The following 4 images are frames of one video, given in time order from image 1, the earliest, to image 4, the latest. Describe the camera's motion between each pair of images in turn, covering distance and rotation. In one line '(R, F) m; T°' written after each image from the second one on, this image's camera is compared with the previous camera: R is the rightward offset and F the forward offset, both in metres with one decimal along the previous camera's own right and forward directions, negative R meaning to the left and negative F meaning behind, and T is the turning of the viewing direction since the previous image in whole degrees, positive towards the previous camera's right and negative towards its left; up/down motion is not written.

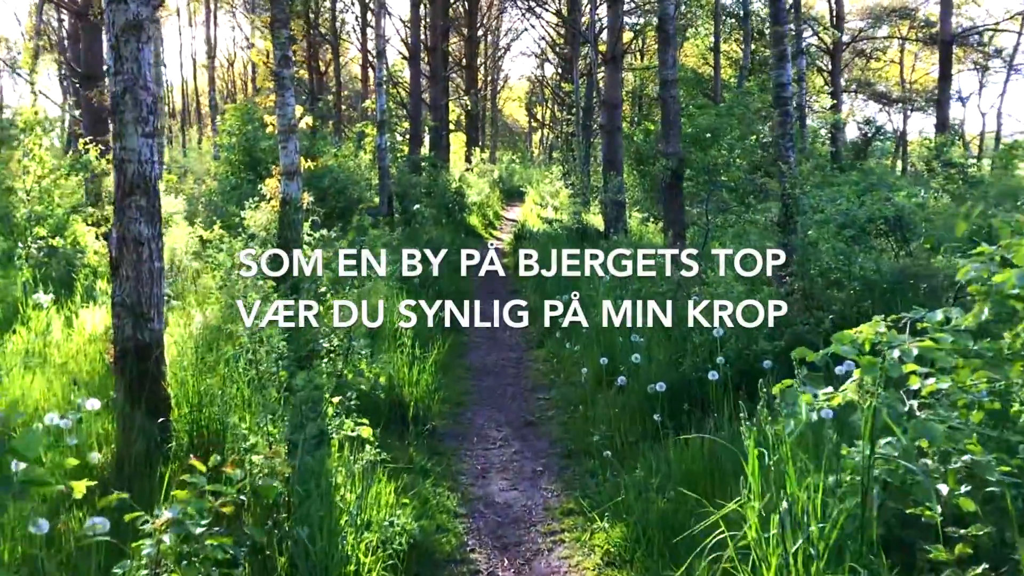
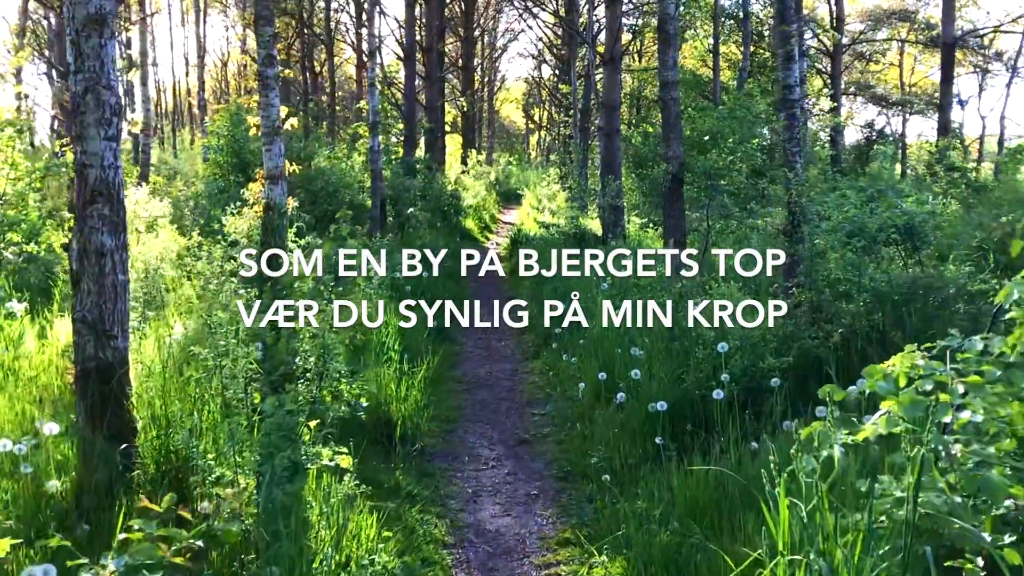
(0.0, +0.3) m; 0°
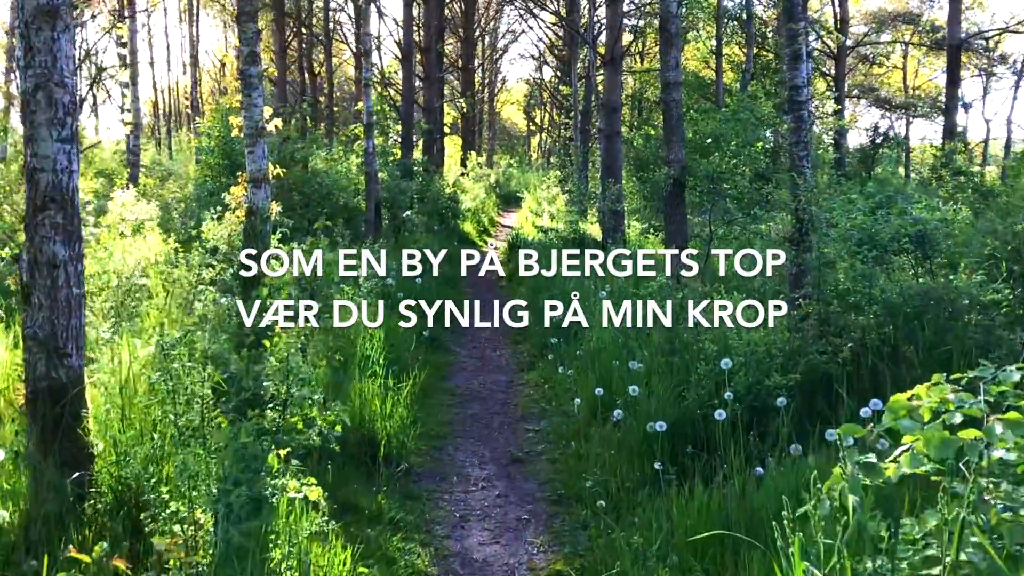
(+0.1, +0.3) m; 0°
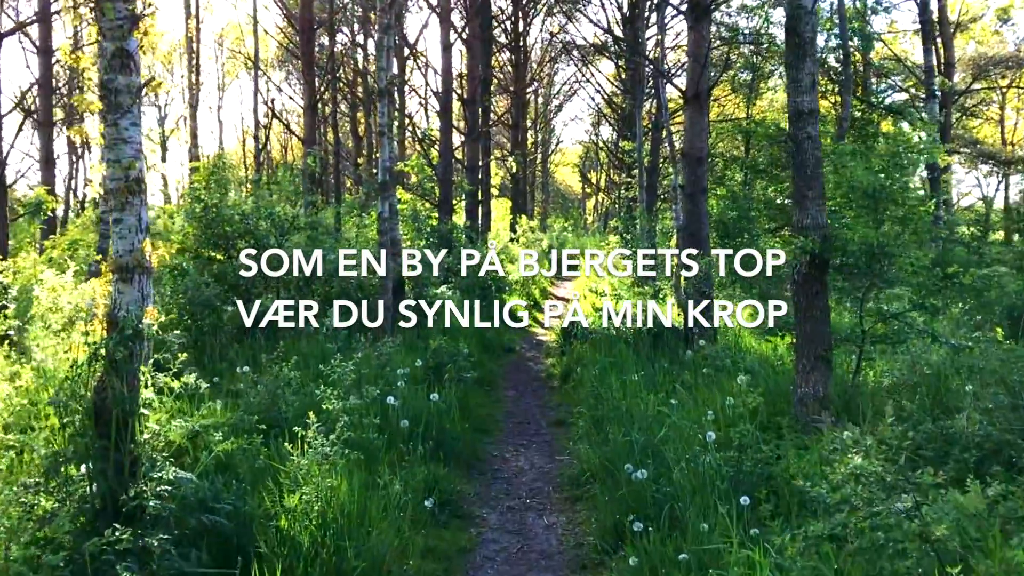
(0.0, +2.8) m; -4°
